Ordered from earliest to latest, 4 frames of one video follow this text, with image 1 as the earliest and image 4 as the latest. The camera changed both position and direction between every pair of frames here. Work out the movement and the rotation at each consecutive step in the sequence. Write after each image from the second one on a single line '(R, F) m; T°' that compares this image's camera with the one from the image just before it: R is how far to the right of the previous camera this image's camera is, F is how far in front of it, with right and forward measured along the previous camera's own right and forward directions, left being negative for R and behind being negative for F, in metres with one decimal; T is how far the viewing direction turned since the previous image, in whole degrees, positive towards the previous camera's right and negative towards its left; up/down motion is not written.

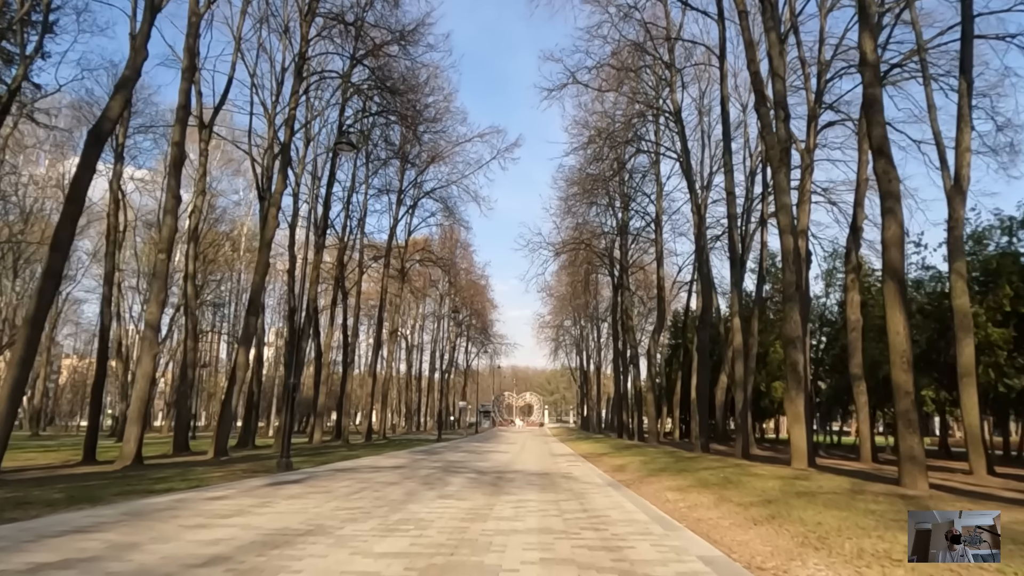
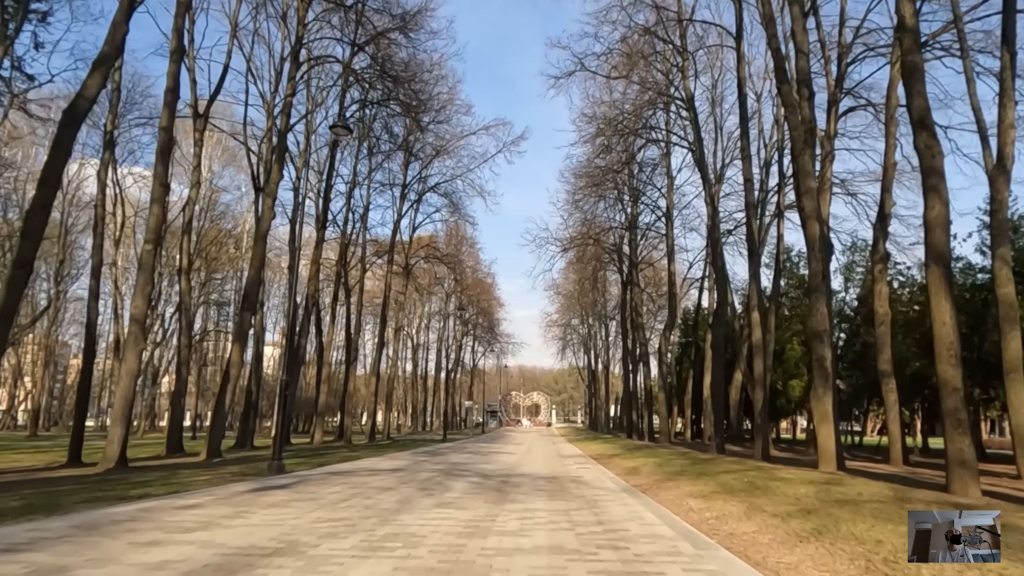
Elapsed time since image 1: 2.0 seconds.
(0.0, +1.2) m; -1°
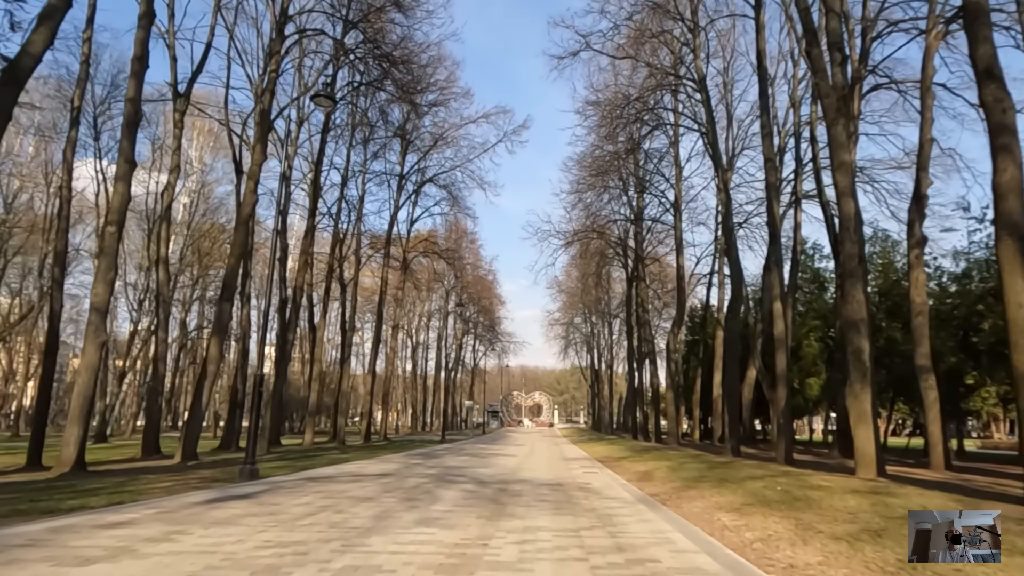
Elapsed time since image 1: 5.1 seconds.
(0.0, +1.8) m; 0°
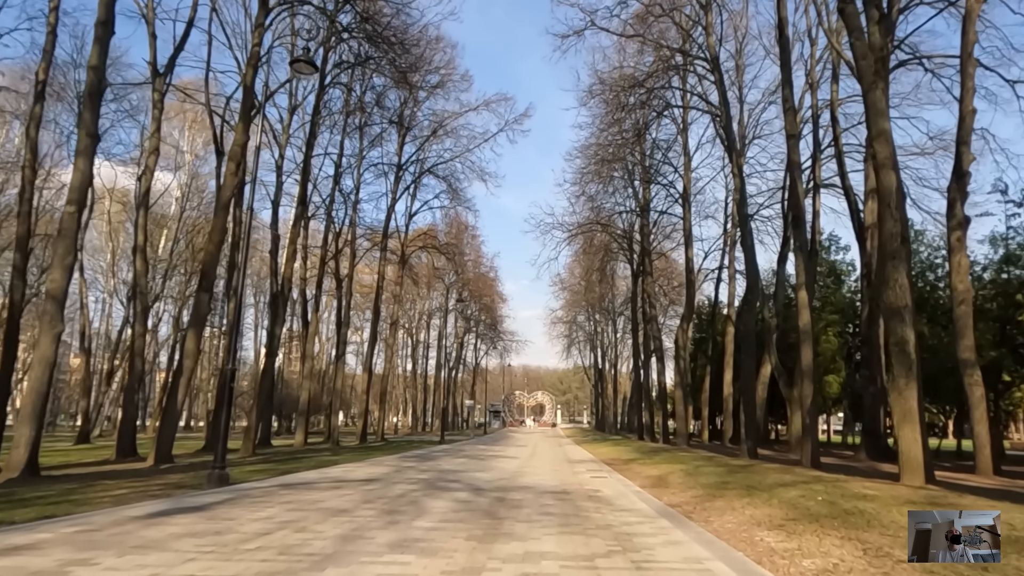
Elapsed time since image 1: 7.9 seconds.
(0.0, +1.7) m; 0°
